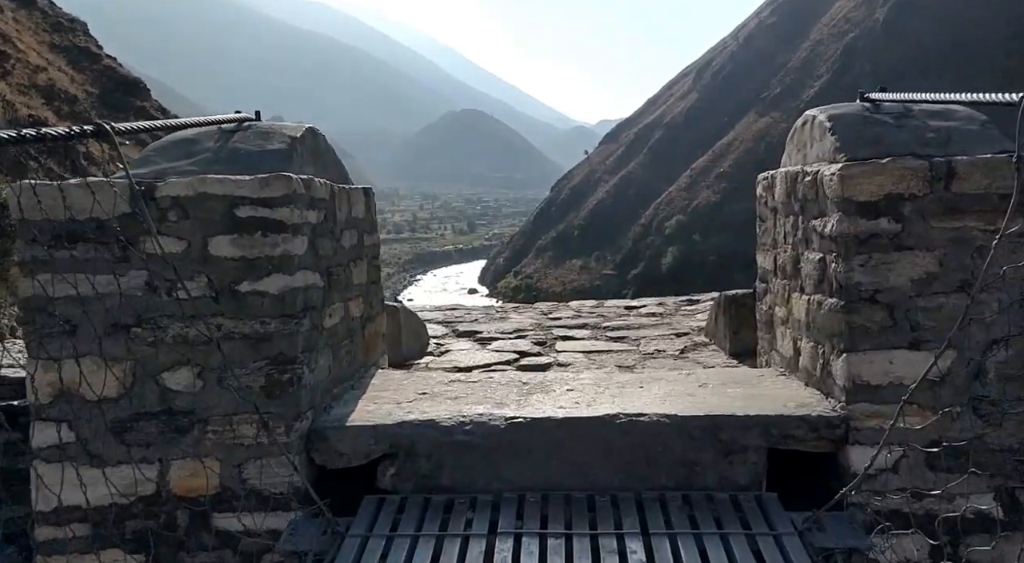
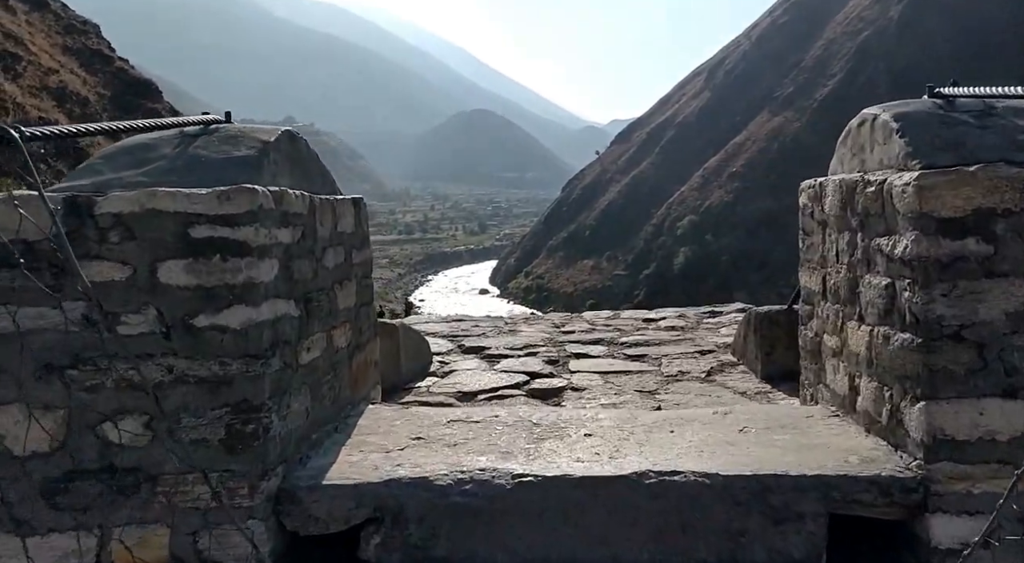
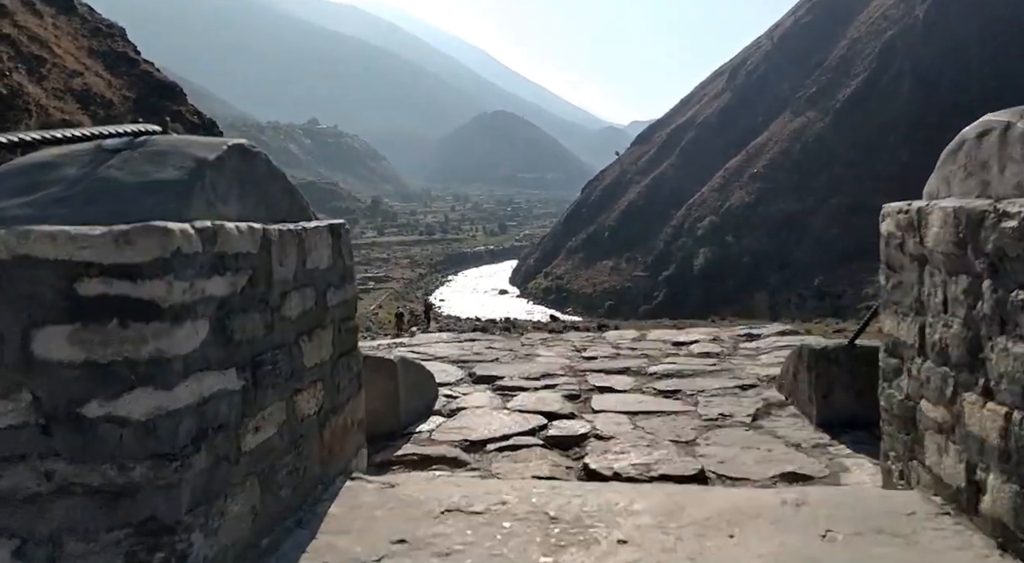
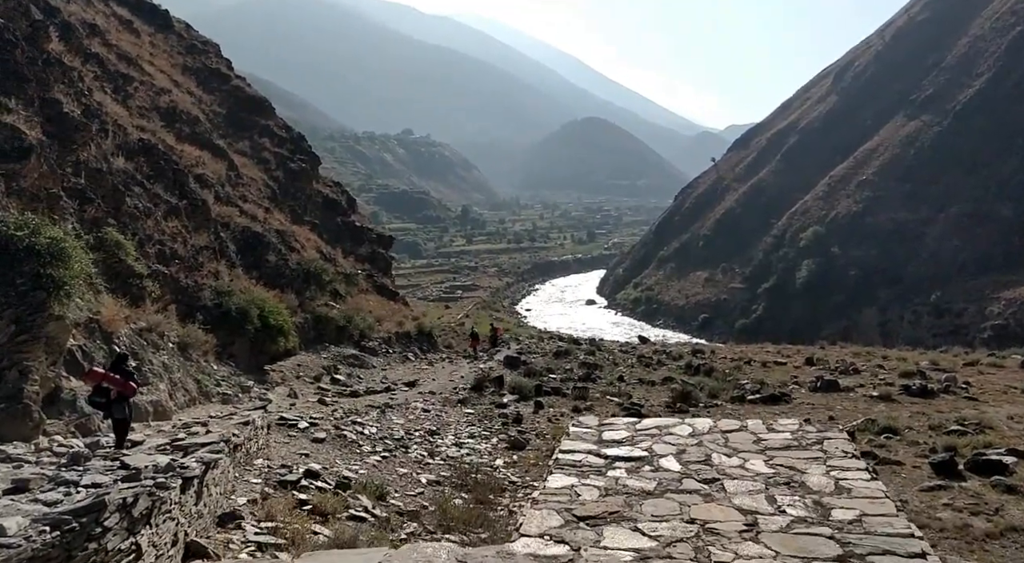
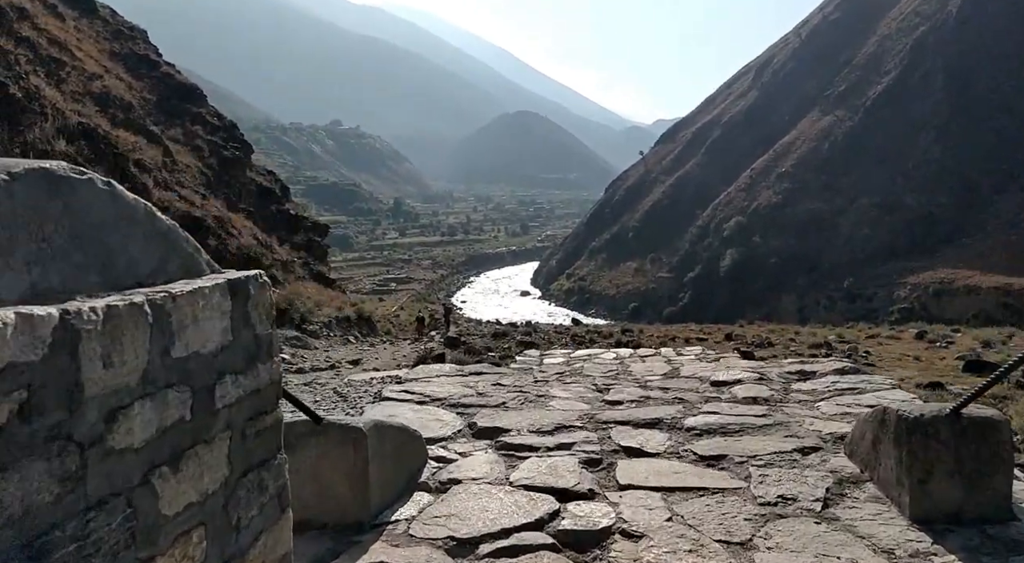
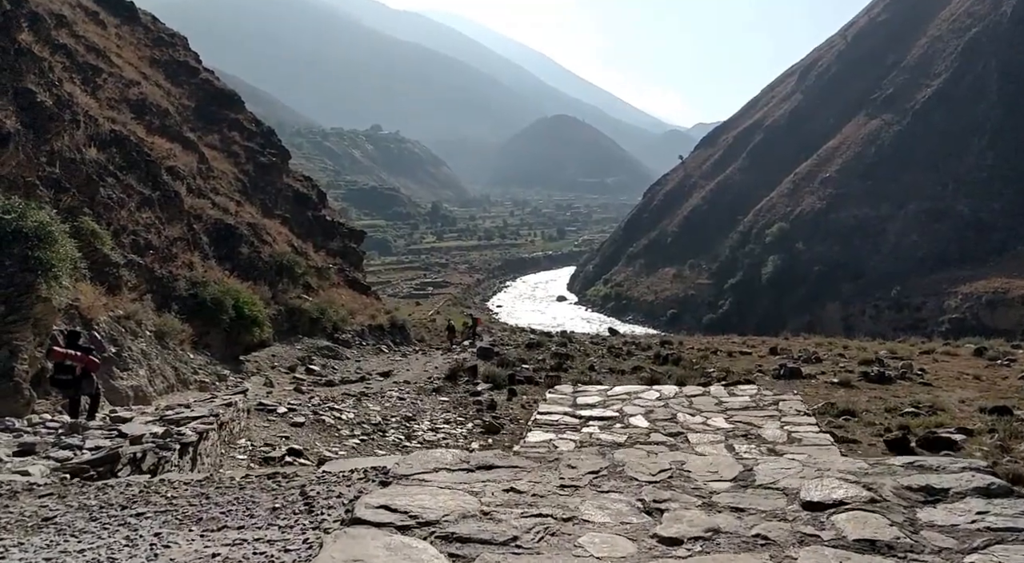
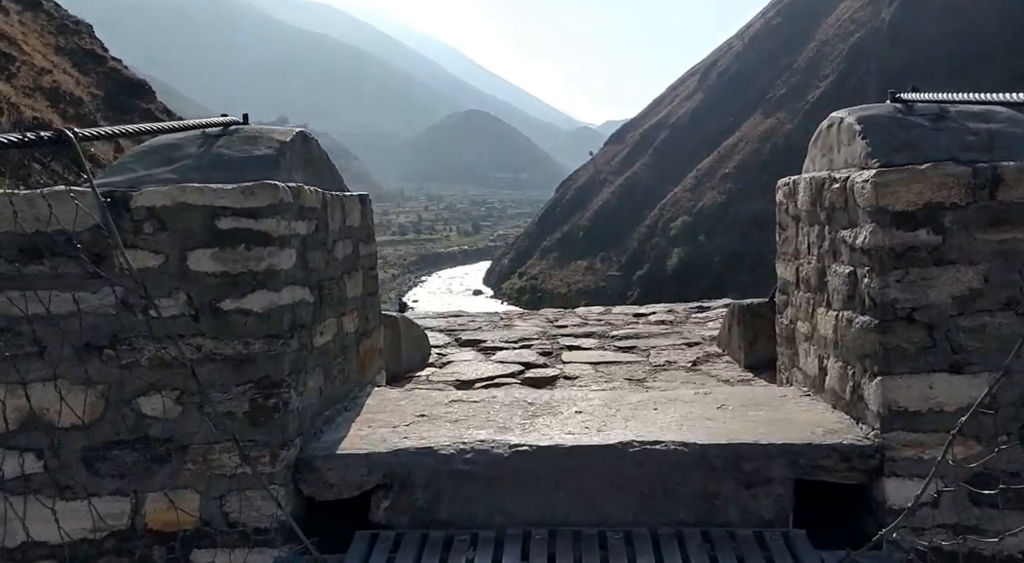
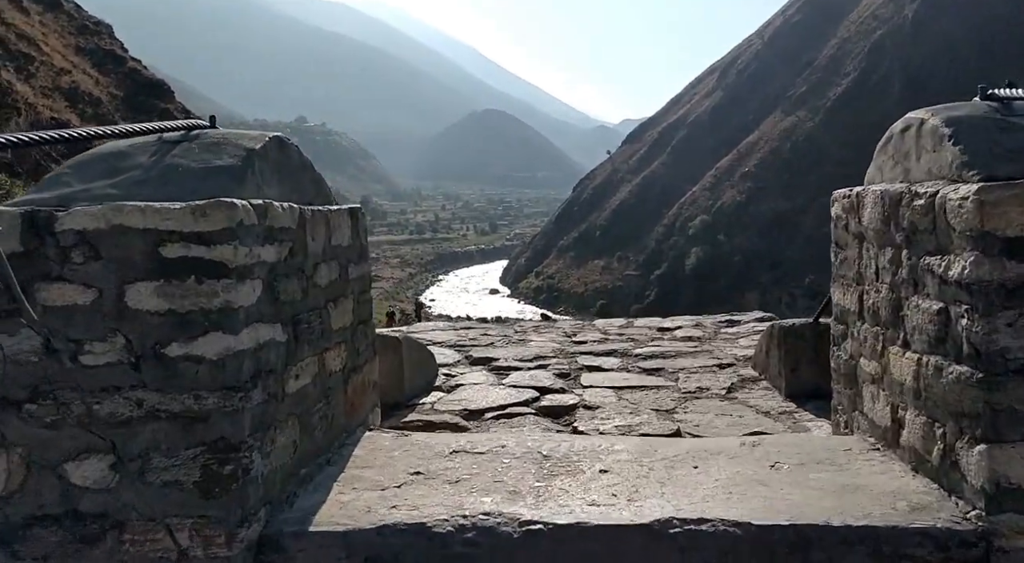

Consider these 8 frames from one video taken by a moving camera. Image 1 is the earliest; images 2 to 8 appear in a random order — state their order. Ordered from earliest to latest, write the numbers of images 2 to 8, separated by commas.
7, 2, 8, 3, 5, 6, 4
